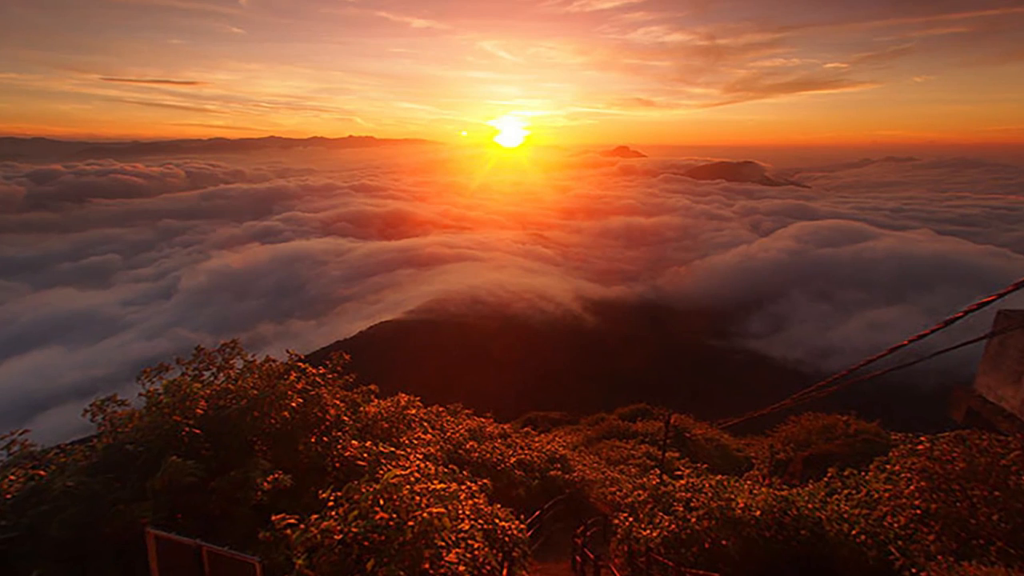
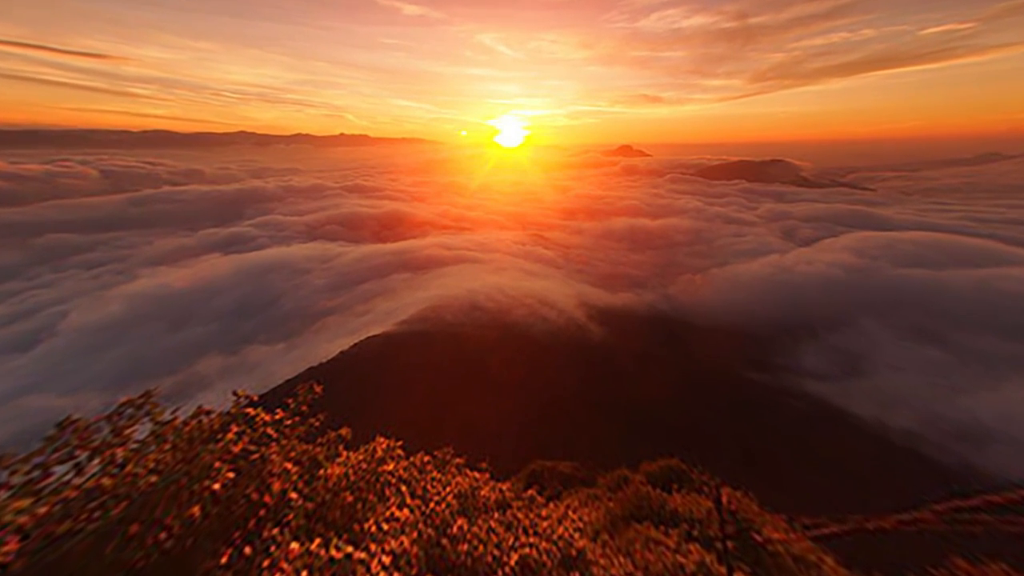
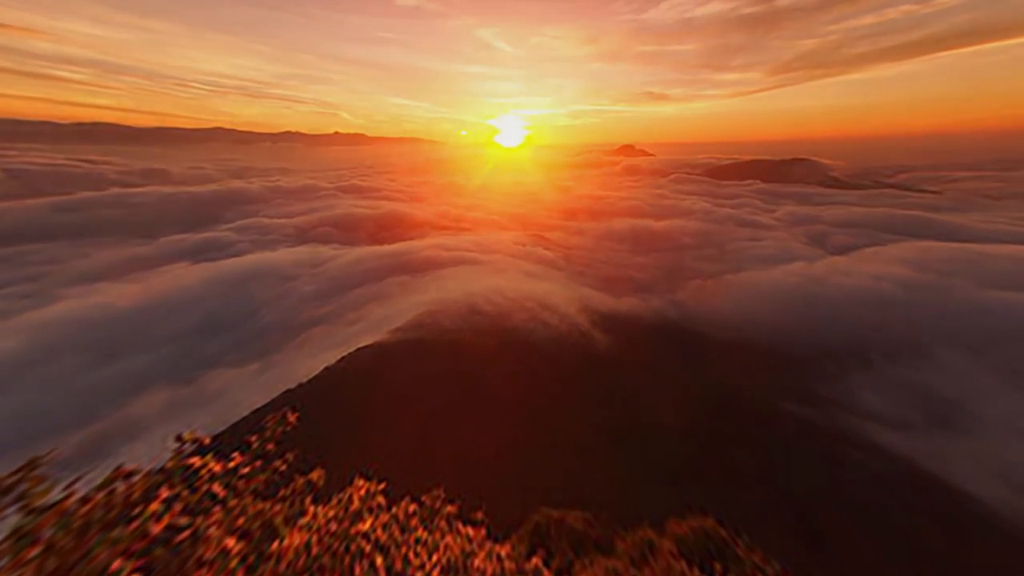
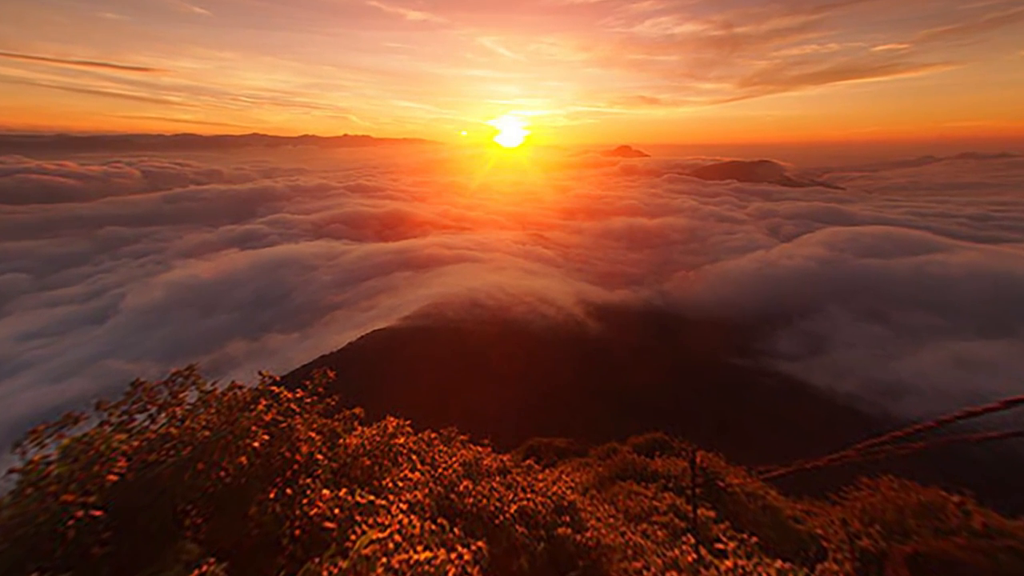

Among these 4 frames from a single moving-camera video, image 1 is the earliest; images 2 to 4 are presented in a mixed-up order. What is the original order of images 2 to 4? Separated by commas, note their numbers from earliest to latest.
4, 2, 3
